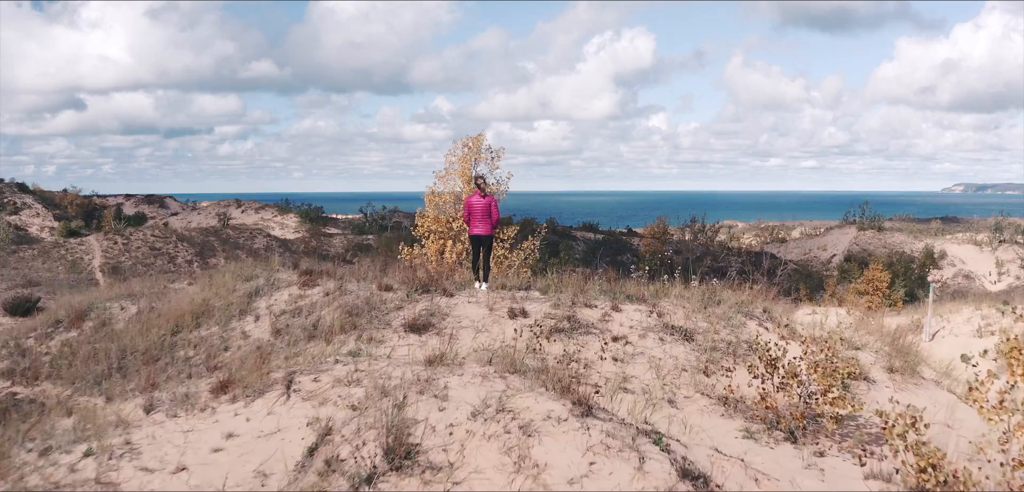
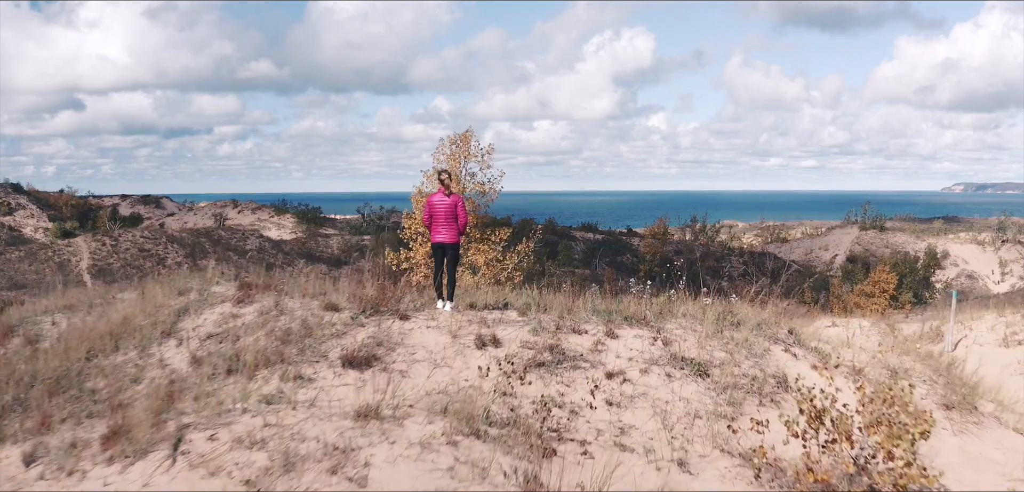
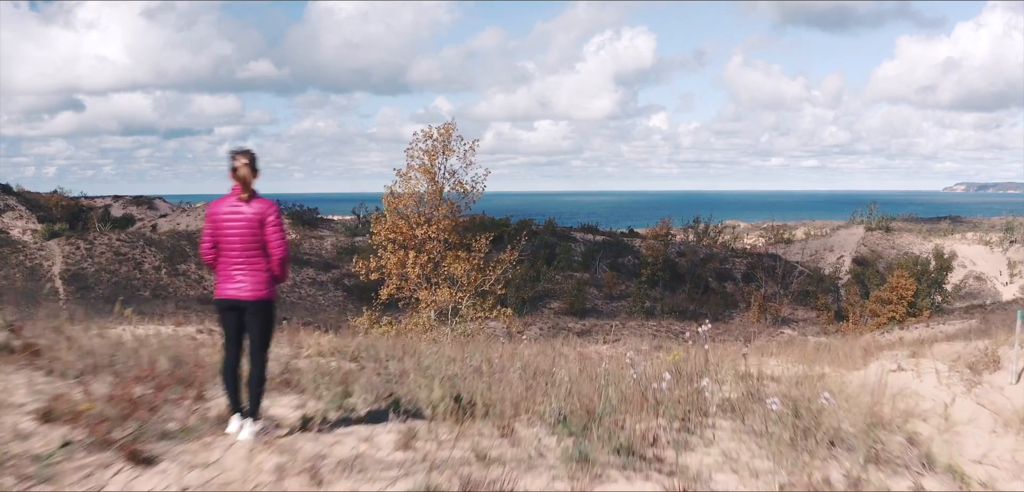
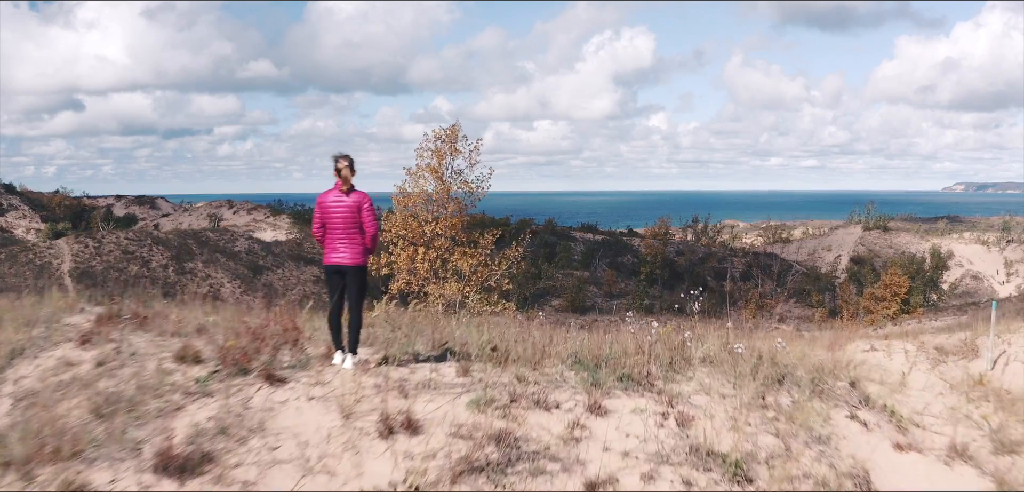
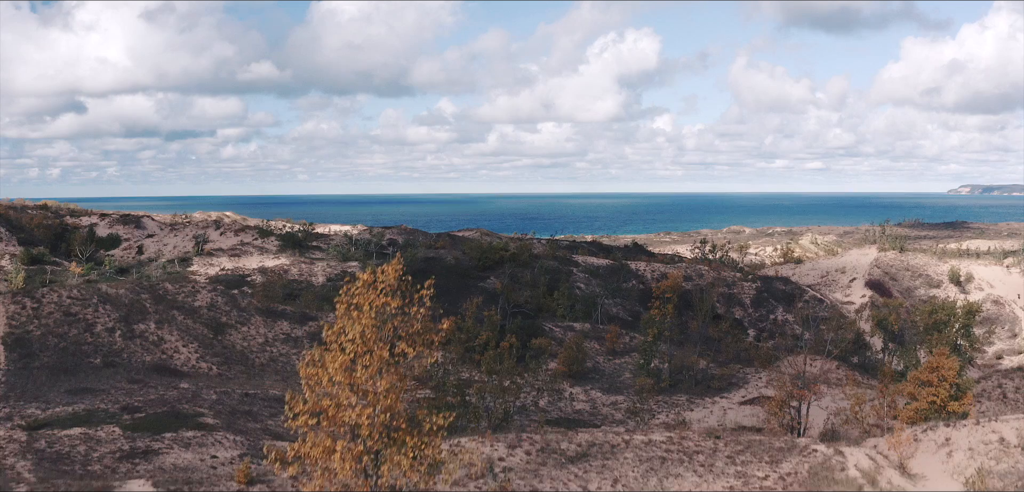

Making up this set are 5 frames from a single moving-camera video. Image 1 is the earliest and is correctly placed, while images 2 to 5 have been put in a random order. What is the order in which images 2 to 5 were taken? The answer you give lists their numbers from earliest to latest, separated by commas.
2, 4, 3, 5
